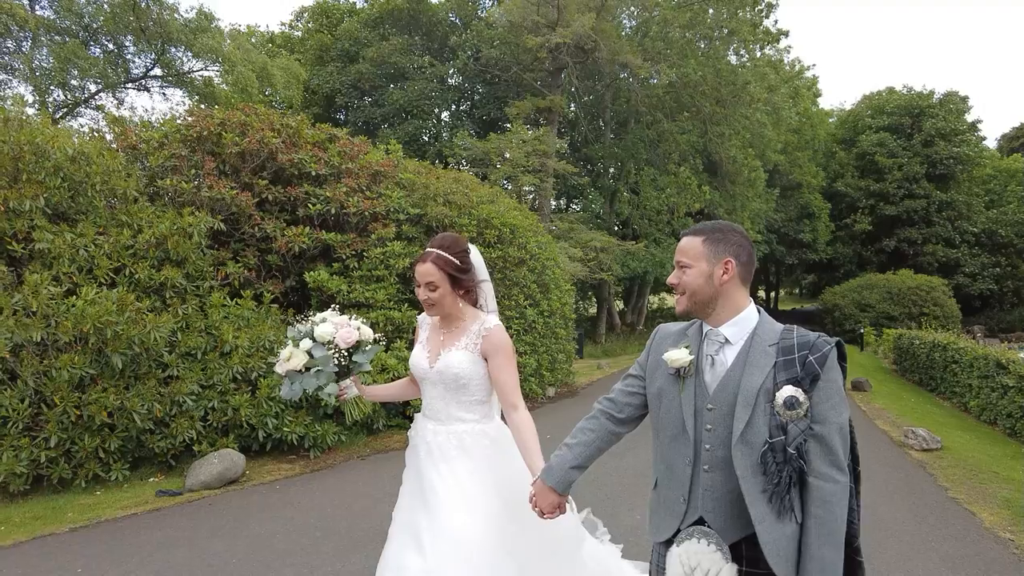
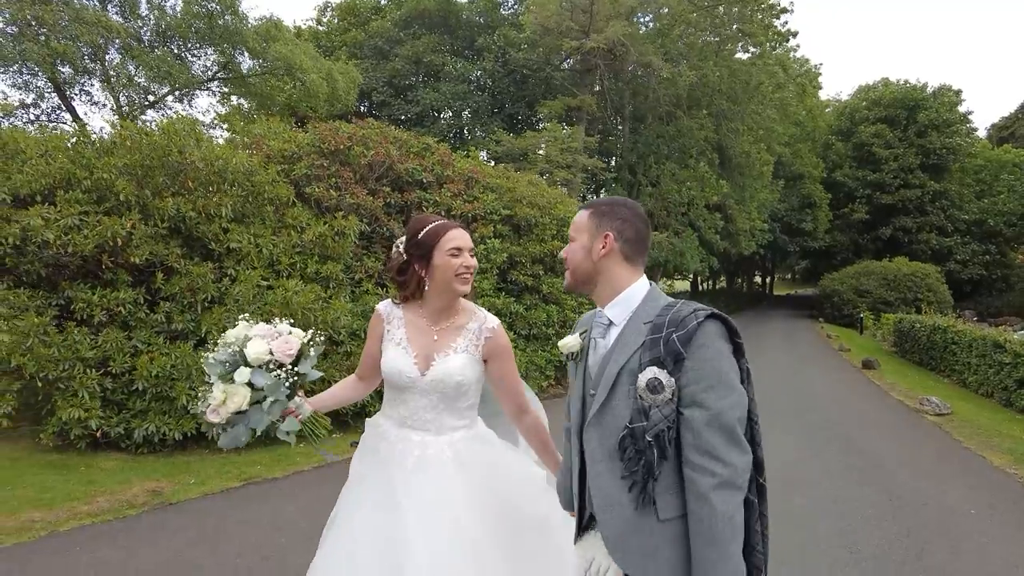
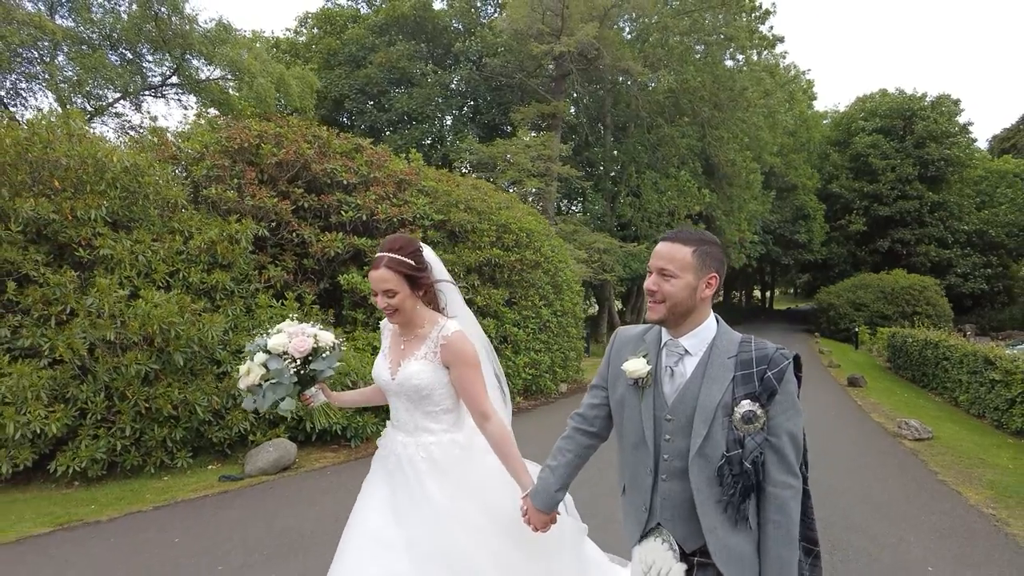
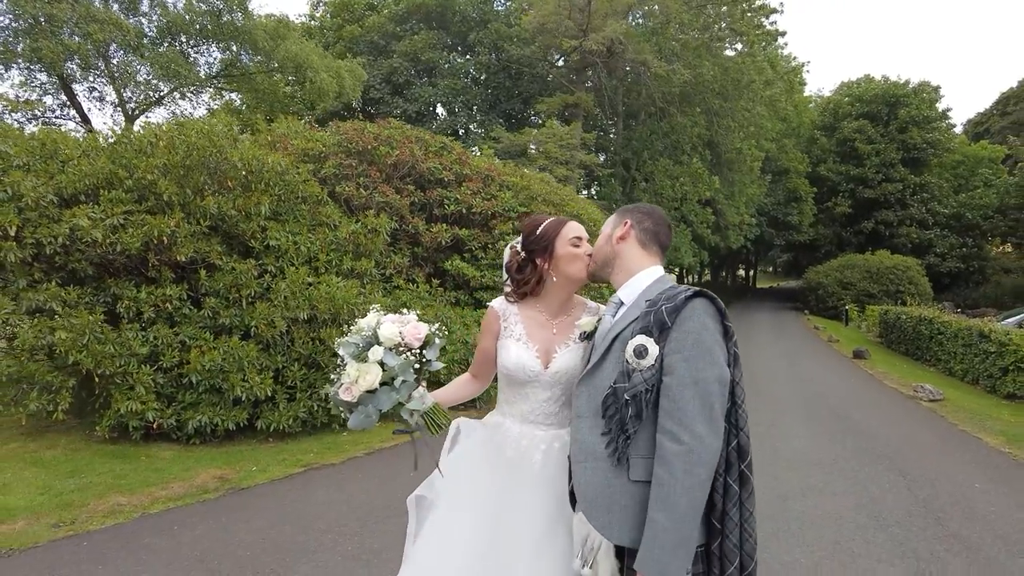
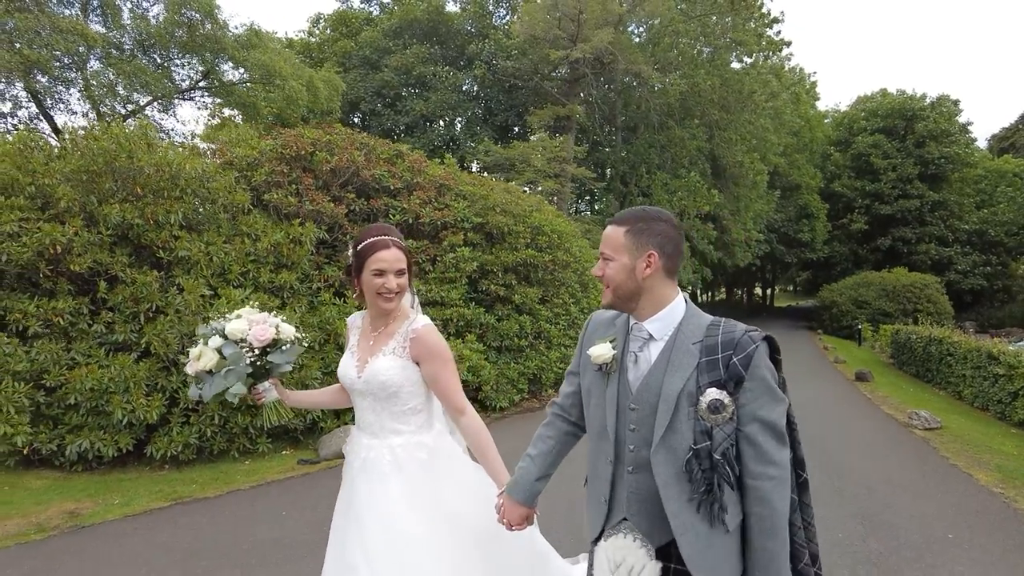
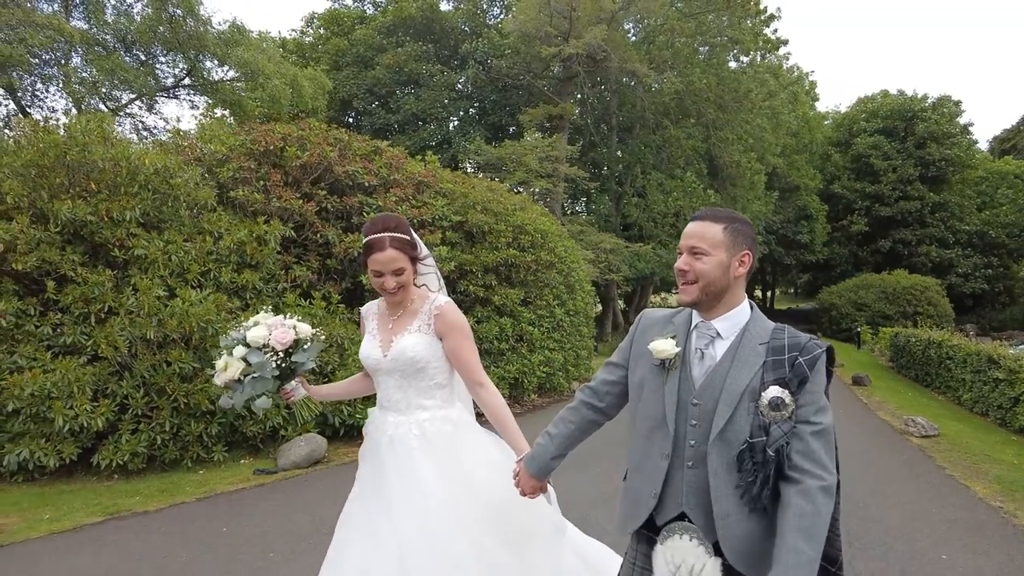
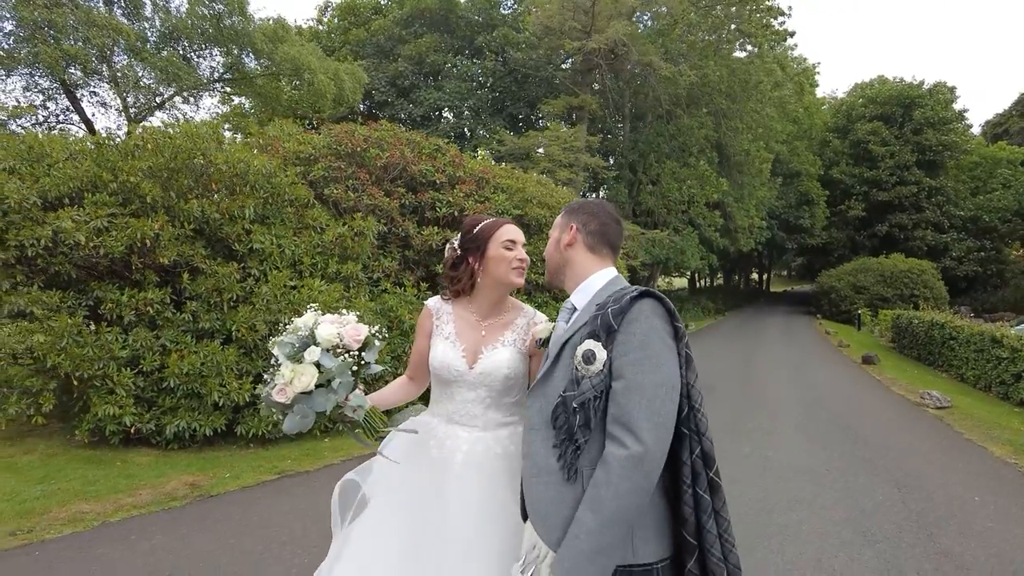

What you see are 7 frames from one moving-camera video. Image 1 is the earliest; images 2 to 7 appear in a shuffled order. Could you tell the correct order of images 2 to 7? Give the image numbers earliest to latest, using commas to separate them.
3, 6, 5, 2, 7, 4
